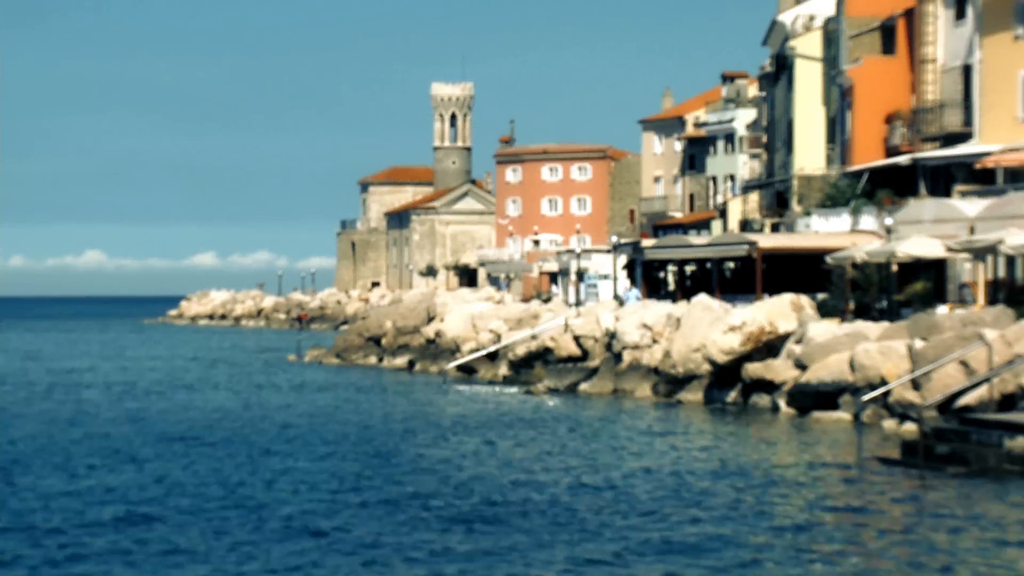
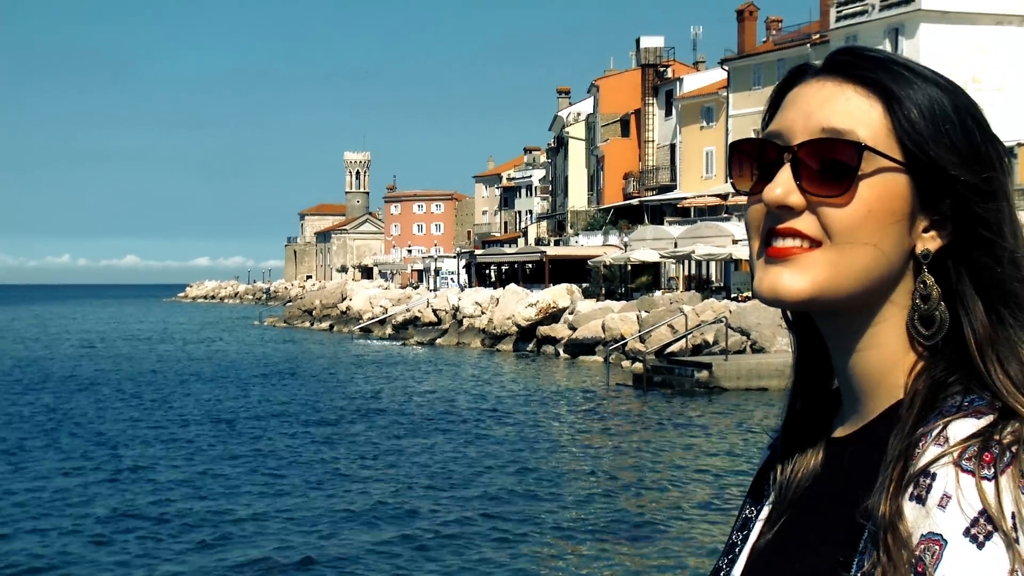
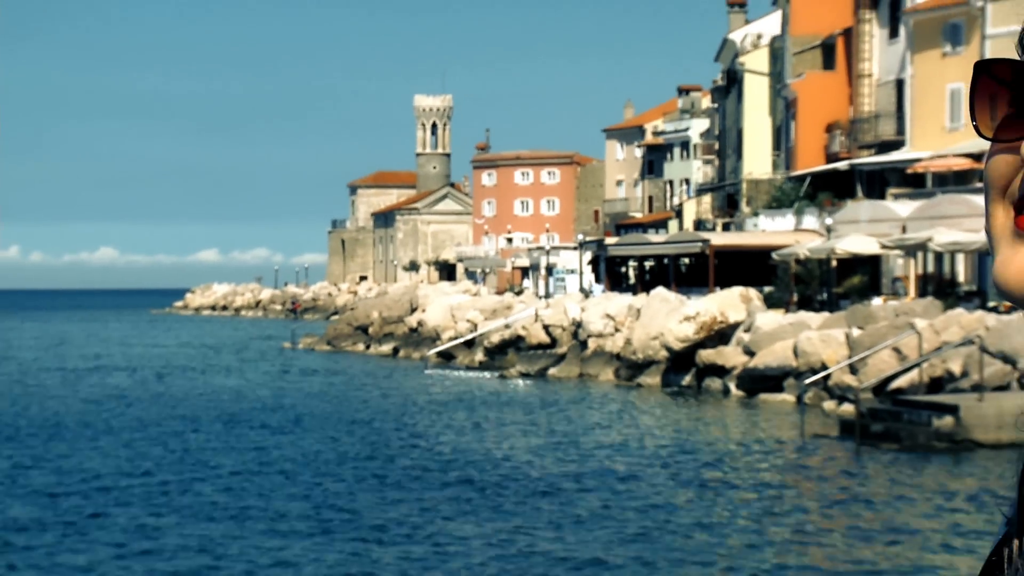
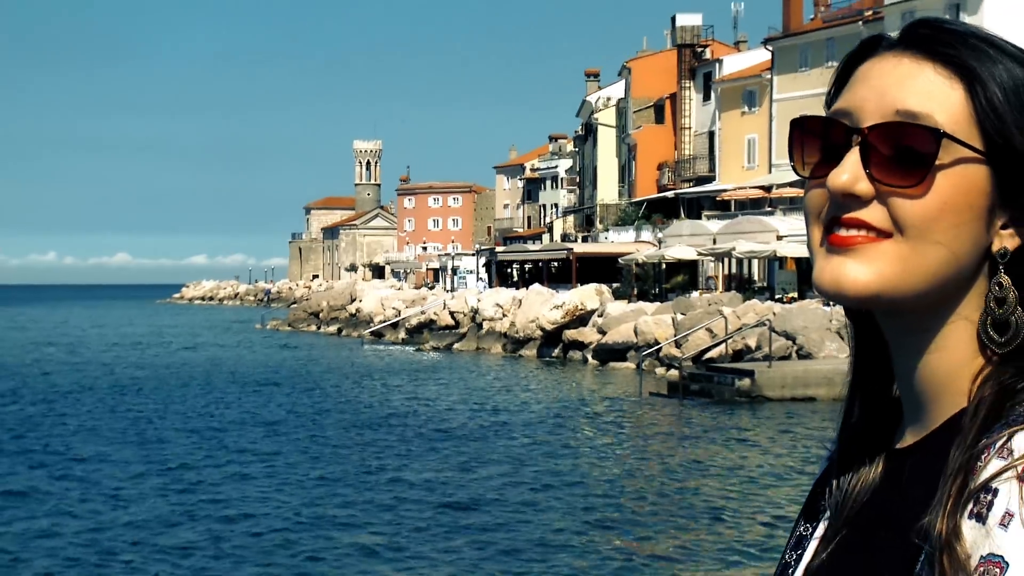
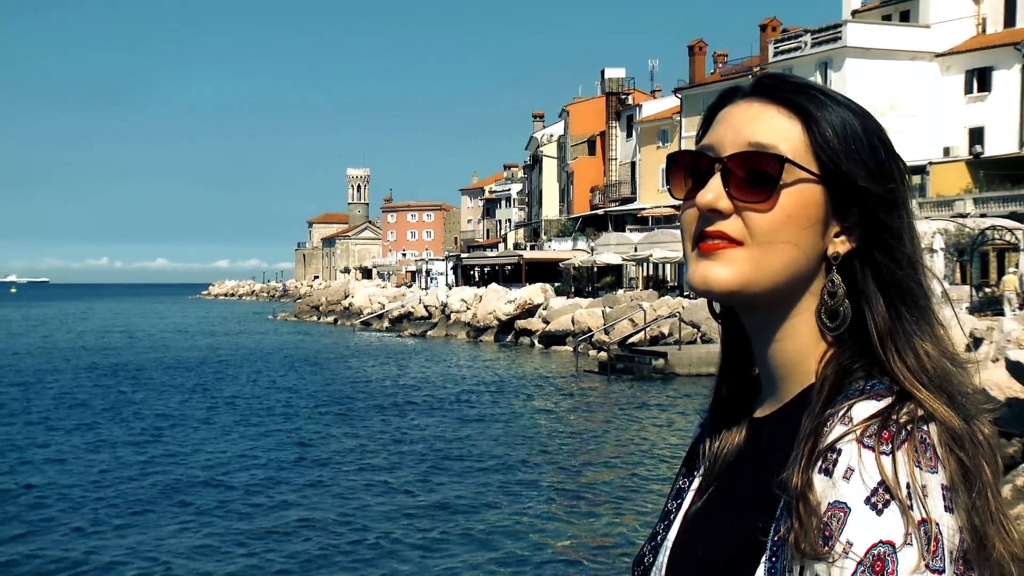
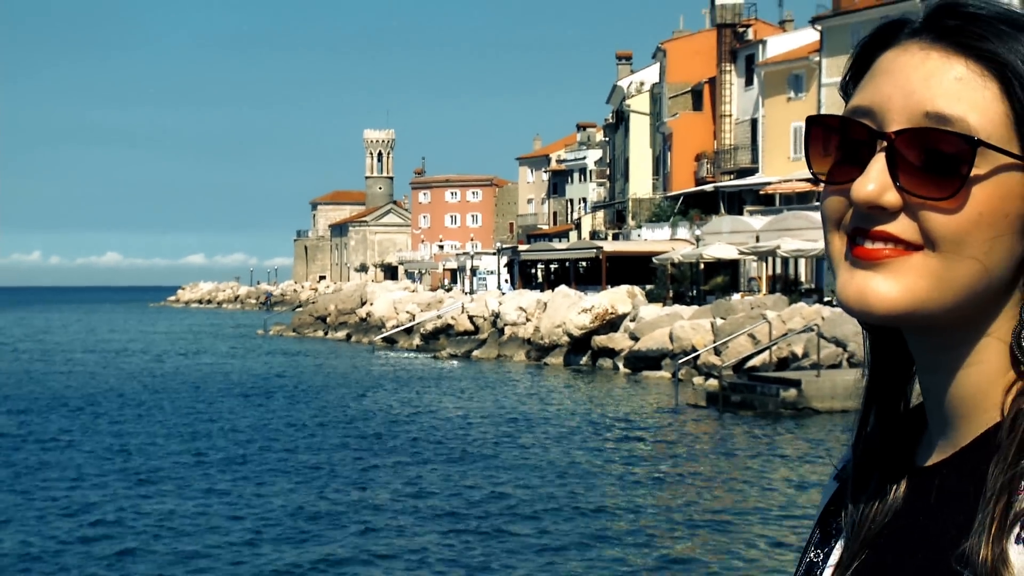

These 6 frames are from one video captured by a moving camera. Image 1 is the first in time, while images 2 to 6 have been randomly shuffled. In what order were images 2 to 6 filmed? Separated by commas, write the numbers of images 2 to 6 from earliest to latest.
3, 6, 4, 2, 5
